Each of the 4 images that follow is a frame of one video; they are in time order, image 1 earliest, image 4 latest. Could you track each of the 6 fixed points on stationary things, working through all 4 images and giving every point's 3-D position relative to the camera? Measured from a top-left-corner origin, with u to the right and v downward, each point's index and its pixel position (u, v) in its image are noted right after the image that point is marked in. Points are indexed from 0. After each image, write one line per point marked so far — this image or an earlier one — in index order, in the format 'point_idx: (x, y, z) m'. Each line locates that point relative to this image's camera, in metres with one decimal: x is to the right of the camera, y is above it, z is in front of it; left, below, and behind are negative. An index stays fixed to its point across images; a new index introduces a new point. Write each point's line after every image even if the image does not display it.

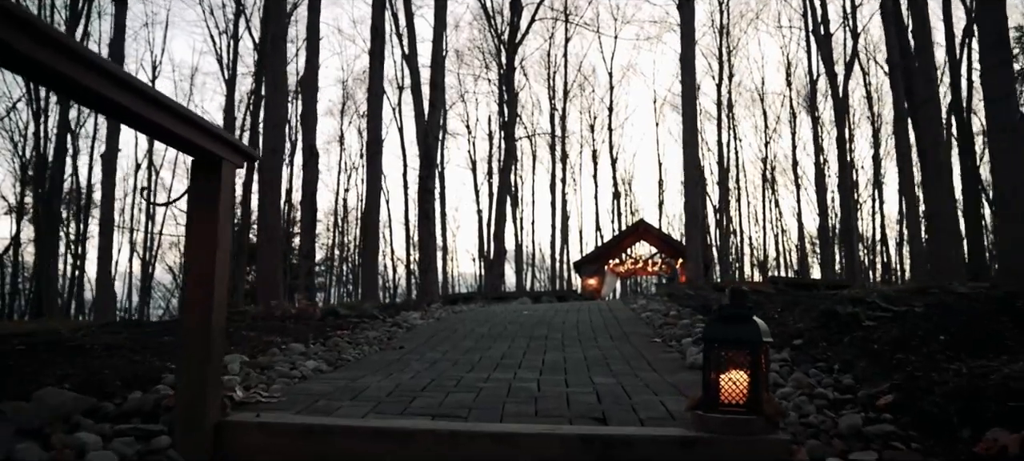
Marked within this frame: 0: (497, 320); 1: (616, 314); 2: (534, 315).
0: (-0.2, -1.3, +11.6) m
1: (+1.7, -1.3, +12.3) m
2: (+0.3, -1.4, +13.1) m
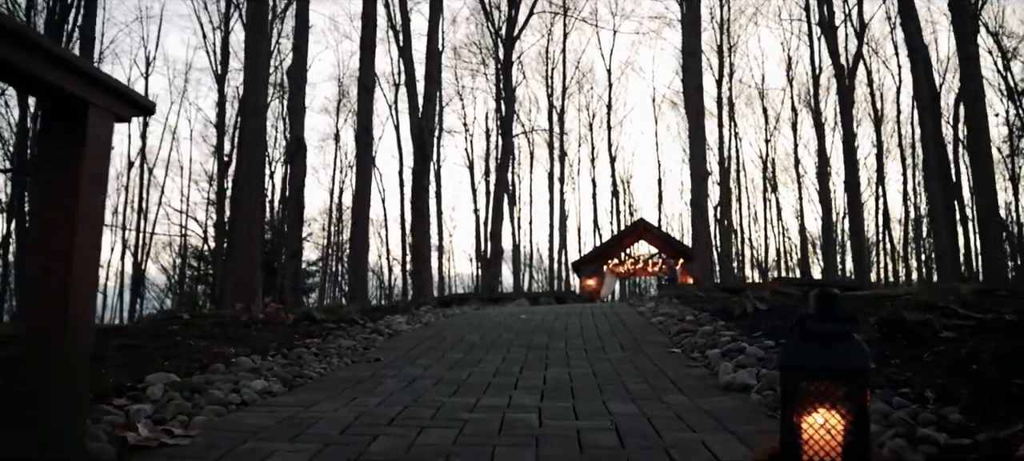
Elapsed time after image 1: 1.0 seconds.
0: (-0.3, -1.3, +10.4) m
1: (+1.6, -1.2, +11.2) m
2: (+0.3, -1.3, +11.9) m
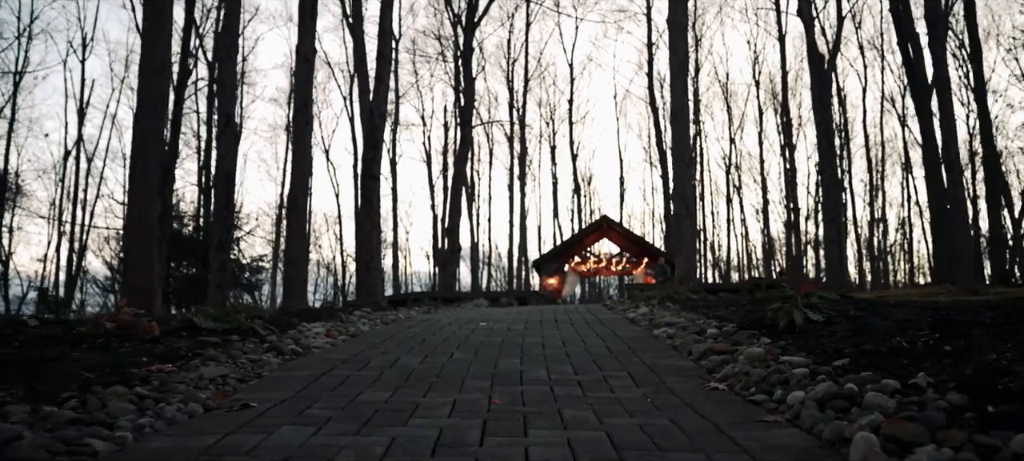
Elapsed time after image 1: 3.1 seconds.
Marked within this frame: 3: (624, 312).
0: (-0.7, -1.1, +7.8) m
1: (+1.1, -1.1, +8.6) m
2: (-0.2, -1.1, +9.3) m
3: (+1.6, -1.1, +11.1) m
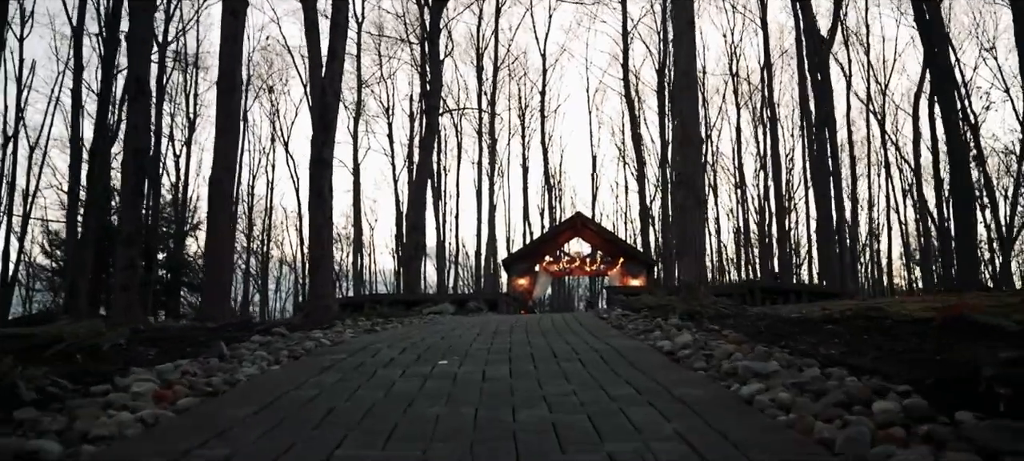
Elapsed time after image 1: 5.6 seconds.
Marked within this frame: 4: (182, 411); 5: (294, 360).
0: (-0.8, -1.0, +4.4) m
1: (+1.0, -1.0, +5.3) m
2: (-0.4, -1.0, +5.9) m
3: (+1.3, -1.0, +7.8) m
4: (-1.7, -0.9, +4.1) m
5: (-1.7, -1.0, +6.3) m
